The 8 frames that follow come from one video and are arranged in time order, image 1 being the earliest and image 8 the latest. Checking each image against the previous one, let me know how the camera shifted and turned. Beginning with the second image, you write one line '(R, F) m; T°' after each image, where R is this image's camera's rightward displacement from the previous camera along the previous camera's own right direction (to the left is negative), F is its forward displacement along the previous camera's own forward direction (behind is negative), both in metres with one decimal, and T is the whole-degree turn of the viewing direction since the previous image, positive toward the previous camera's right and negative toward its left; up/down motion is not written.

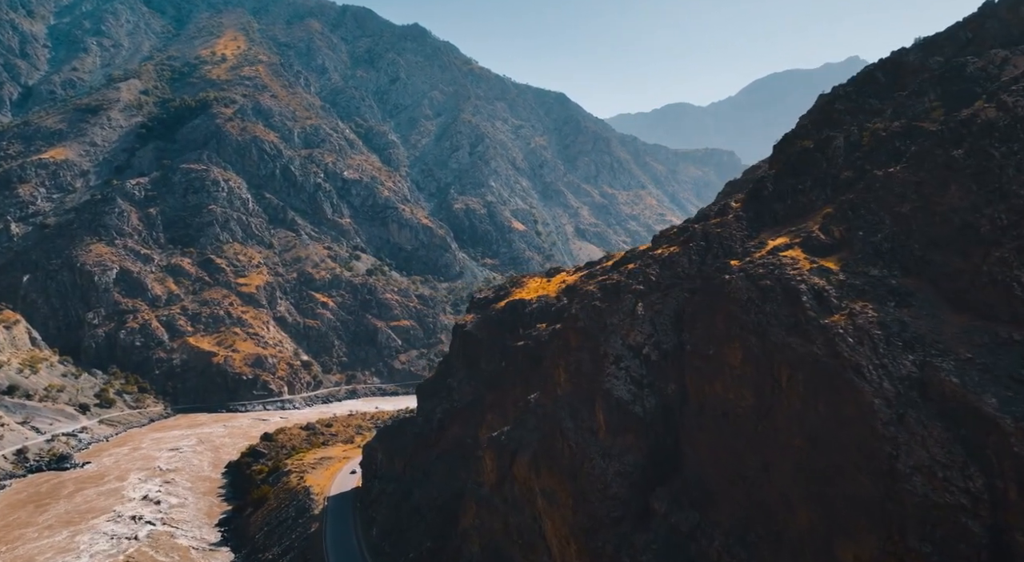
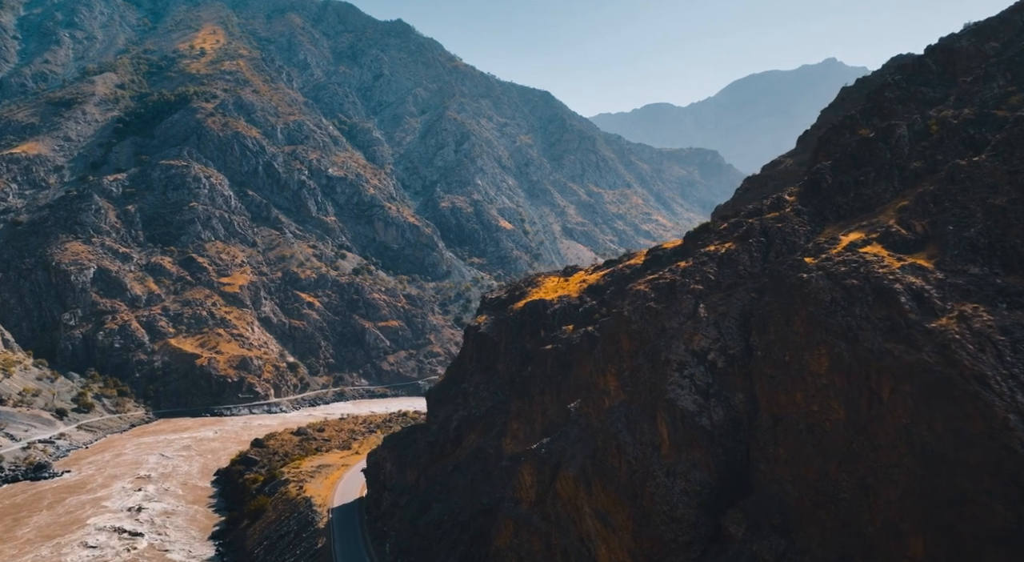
(-3.0, +4.1) m; +1°
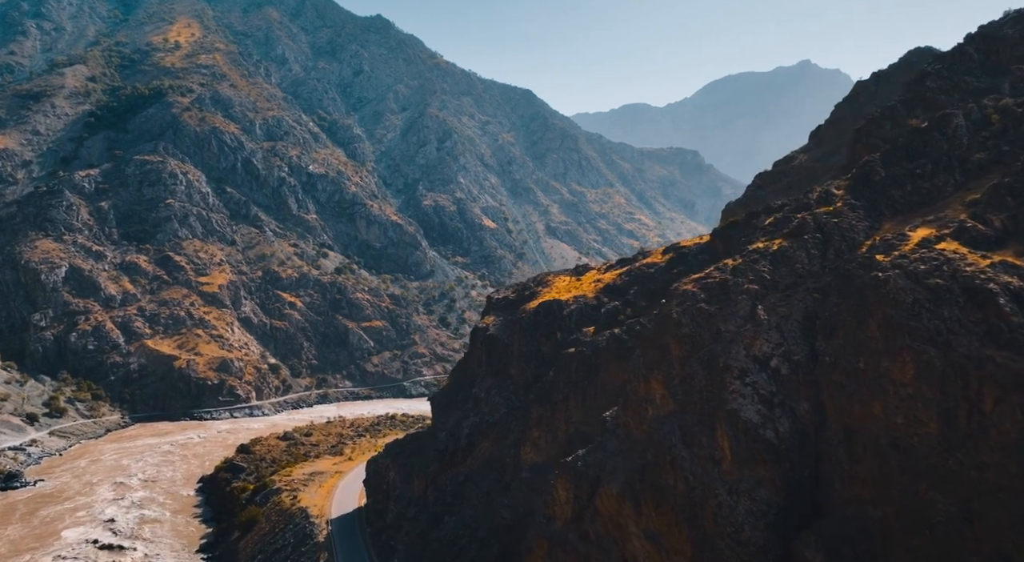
(-2.6, +3.6) m; +2°
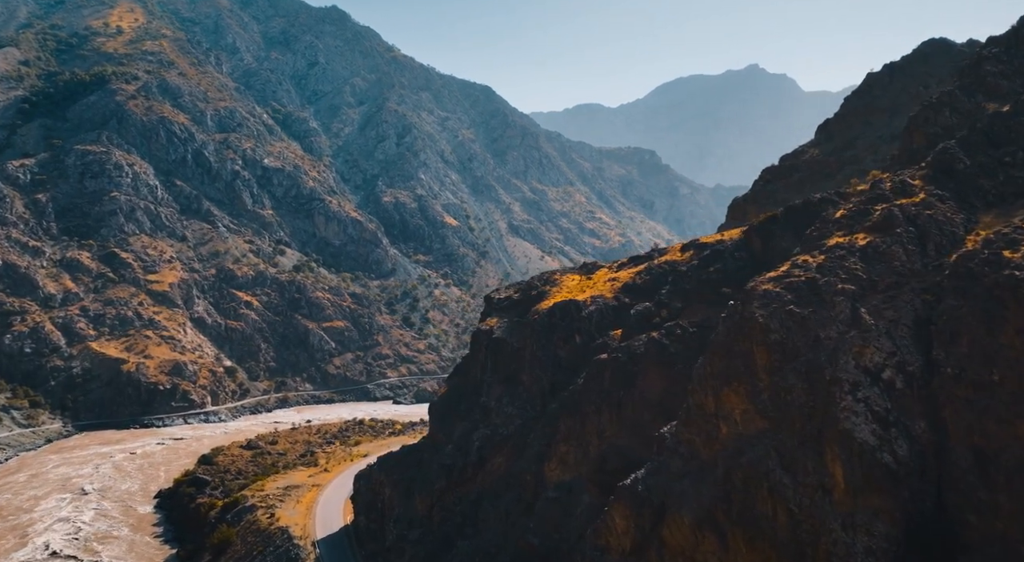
(-4.0, +5.5) m; +3°
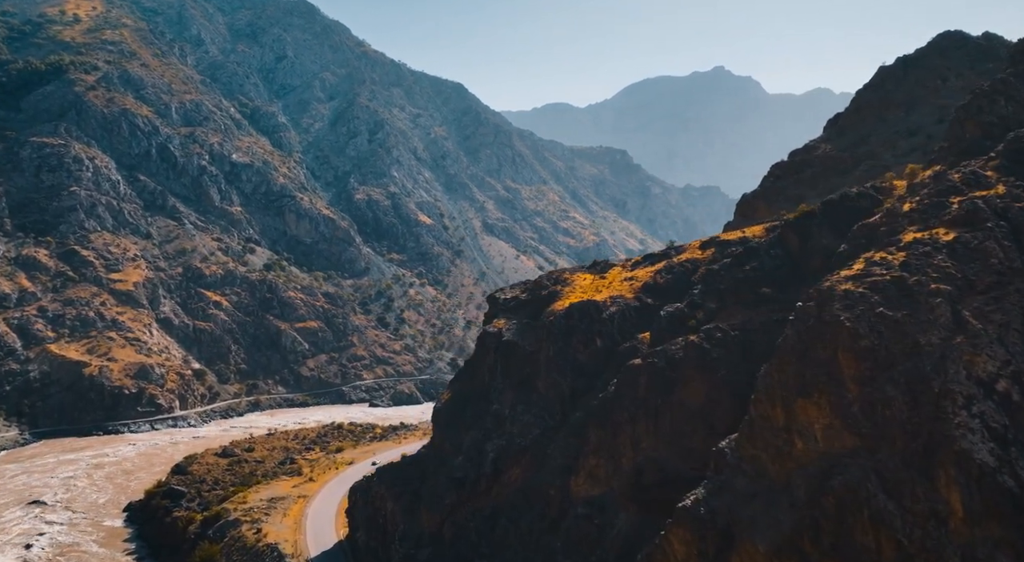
(-2.9, +4.1) m; +2°
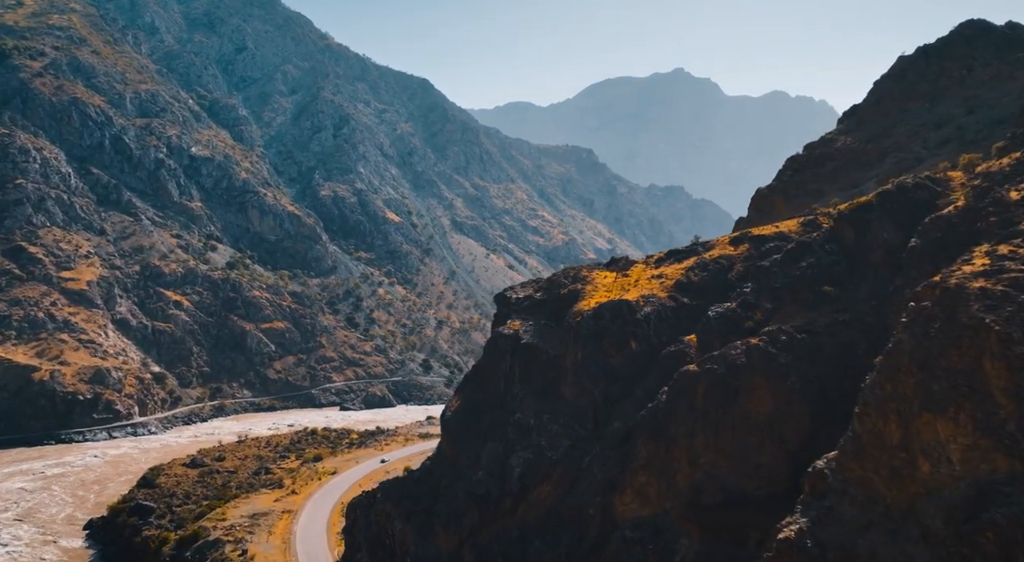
(-3.5, +5.1) m; +3°
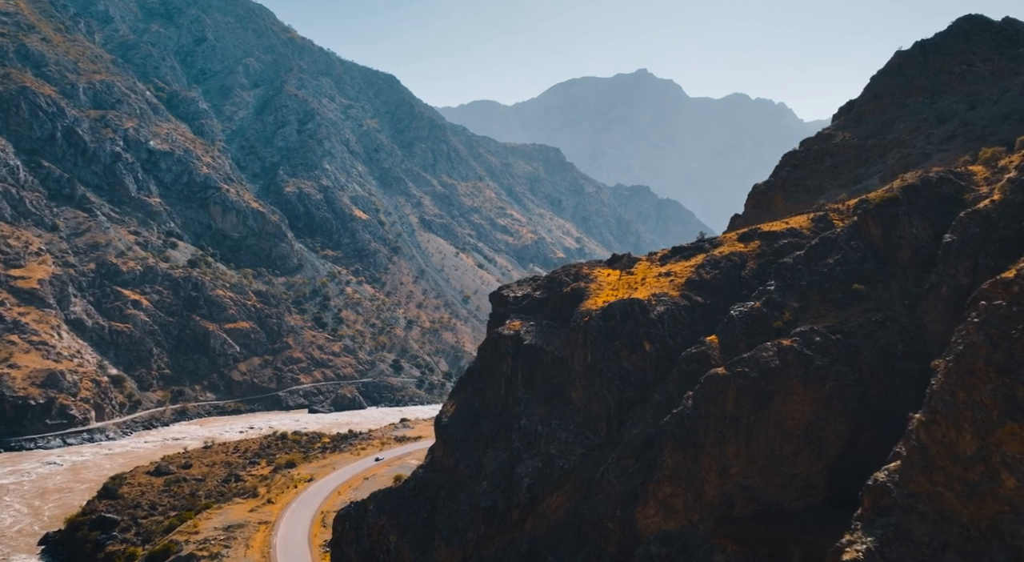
(-2.2, +2.9) m; +2°
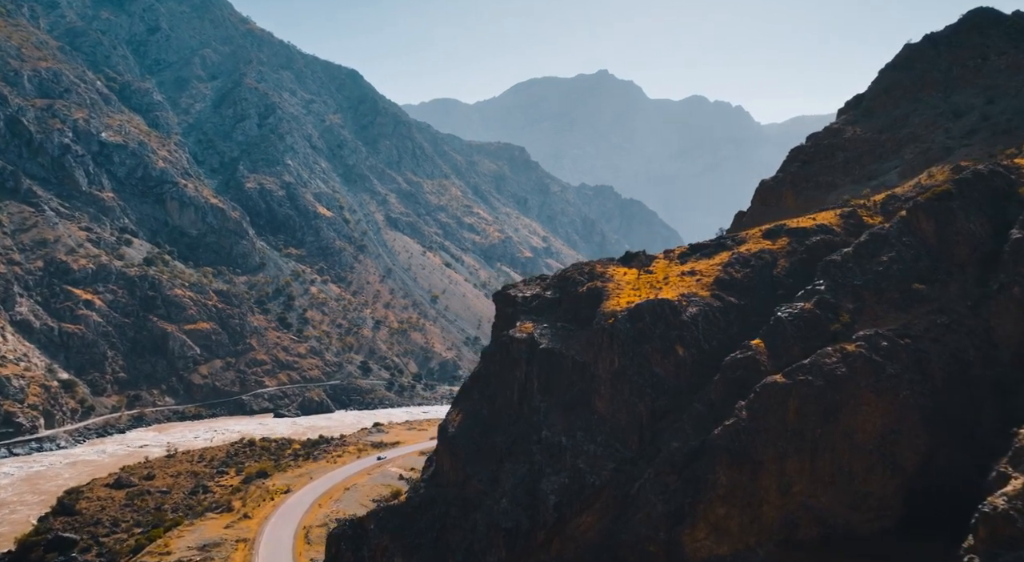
(-2.8, +4.0) m; +3°
